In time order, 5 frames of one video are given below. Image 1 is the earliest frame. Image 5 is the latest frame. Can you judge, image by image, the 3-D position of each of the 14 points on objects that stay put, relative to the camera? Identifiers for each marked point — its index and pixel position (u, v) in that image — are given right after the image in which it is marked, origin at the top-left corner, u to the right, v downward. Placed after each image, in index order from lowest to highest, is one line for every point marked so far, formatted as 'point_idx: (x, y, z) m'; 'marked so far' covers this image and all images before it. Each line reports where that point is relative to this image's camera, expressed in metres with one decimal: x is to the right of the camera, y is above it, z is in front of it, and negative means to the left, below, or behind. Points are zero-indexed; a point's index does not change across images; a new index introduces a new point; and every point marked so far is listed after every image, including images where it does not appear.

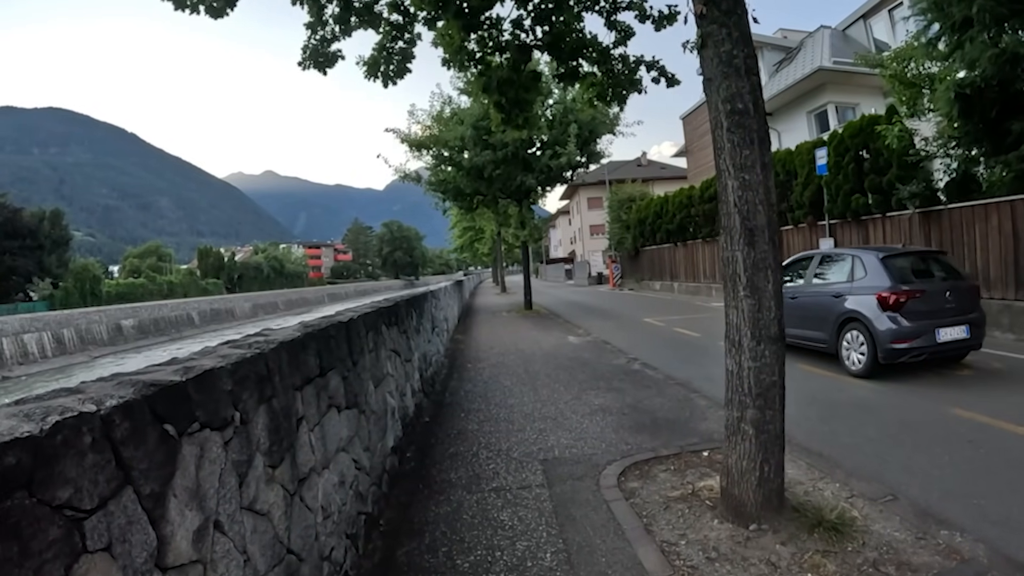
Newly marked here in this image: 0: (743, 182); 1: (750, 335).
0: (+1.3, +0.6, +3.5) m
1: (+1.4, -0.3, +3.5) m
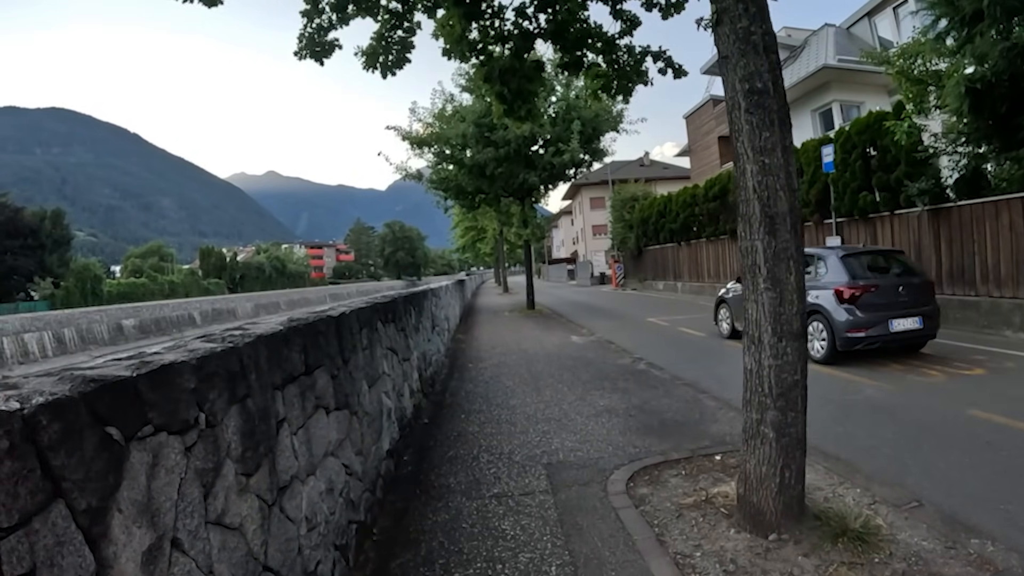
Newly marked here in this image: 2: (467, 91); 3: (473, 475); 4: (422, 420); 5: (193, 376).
0: (+1.4, +0.6, +3.3) m
1: (+1.4, -0.2, +3.3) m
2: (-1.4, +6.1, +18.9) m
3: (-0.3, -1.4, +4.5) m
4: (-0.9, -1.3, +6.0) m
5: (-0.9, -0.2, +1.7) m
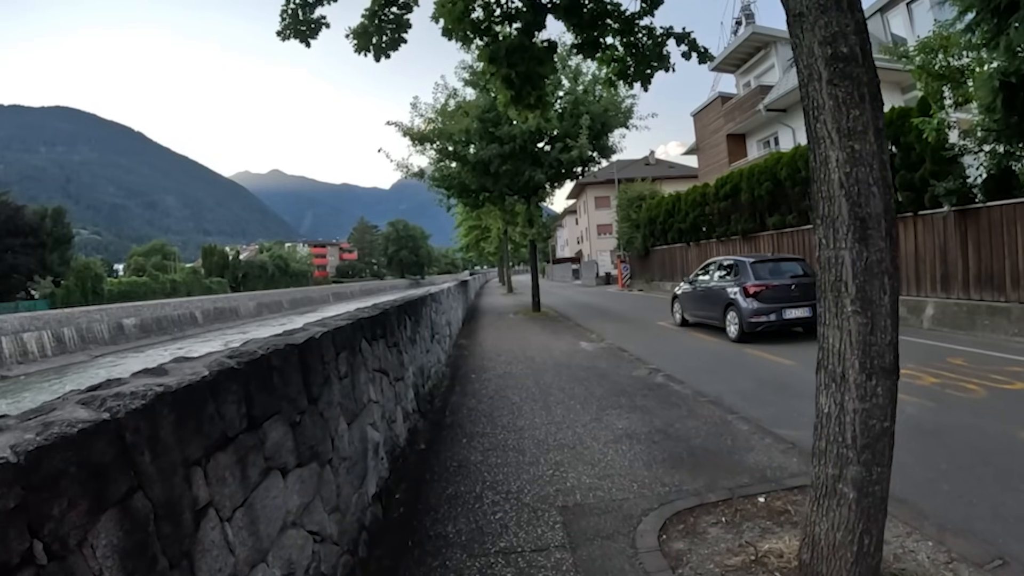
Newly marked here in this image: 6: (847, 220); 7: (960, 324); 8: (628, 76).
0: (+1.4, +0.6, +2.5) m
1: (+1.5, -0.3, +2.6) m
2: (-1.2, +6.1, +18.2) m
3: (-0.2, -1.5, +3.8) m
4: (-0.8, -1.4, +5.3) m
5: (-0.9, -0.3, +1.0) m
6: (+1.4, +0.3, +2.6) m
7: (+9.3, -0.8, +12.8) m
8: (+1.3, +2.4, +6.9) m
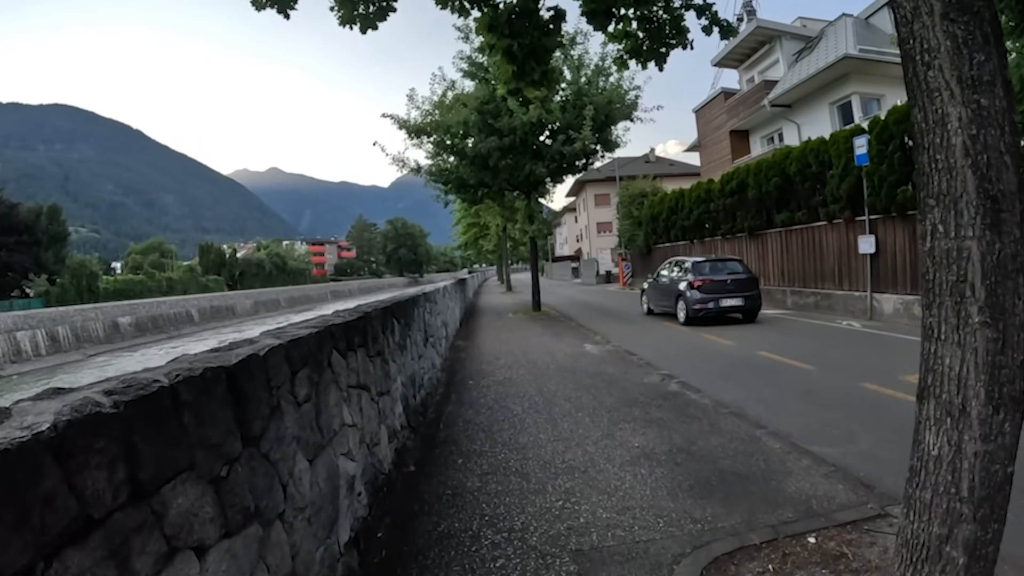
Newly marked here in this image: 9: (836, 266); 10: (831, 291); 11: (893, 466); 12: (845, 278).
0: (+1.4, +0.6, +1.9) m
1: (+1.5, -0.3, +1.9) m
2: (-1.2, +6.1, +17.5) m
3: (-0.2, -1.5, +3.2) m
4: (-0.8, -1.4, +4.7) m
5: (-0.8, -0.3, +0.4) m
6: (+1.4, +0.3, +1.9) m
7: (+9.4, -0.8, +12.2) m
8: (+1.3, +2.4, +6.2) m
9: (+9.0, +0.6, +17.0) m
10: (+9.0, -0.1, +17.1) m
11: (+3.2, -1.5, +5.1) m
12: (+9.1, +0.3, +16.6) m
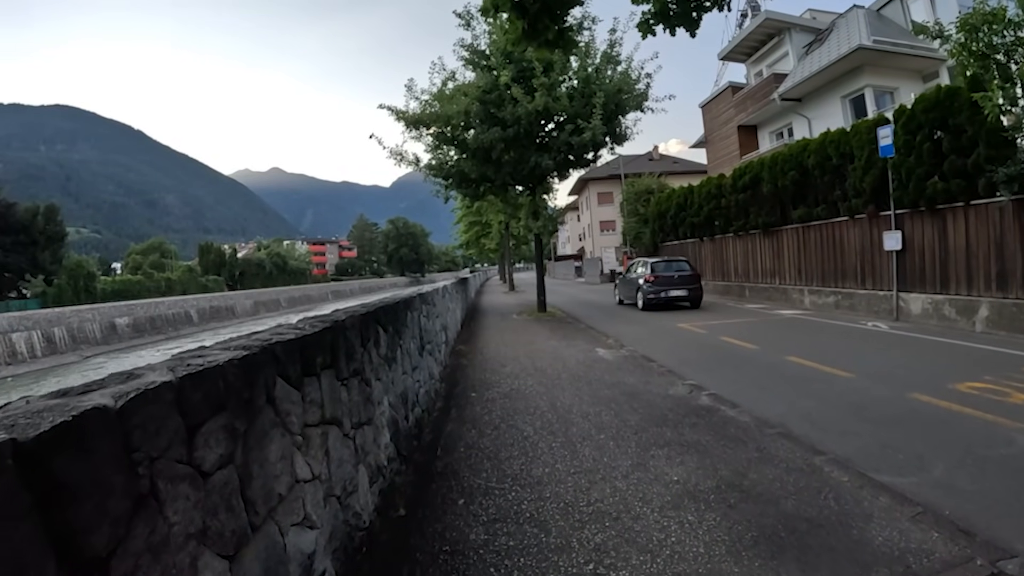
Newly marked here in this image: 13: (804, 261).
0: (+1.5, +0.5, +1.0) m
1: (+1.6, -0.3, +1.0) m
2: (-1.1, +6.1, +16.6) m
3: (-0.1, -1.5, +2.3) m
4: (-0.7, -1.4, +3.8) m
5: (-0.8, -0.4, -0.5) m
6: (+1.5, +0.3, +1.0) m
7: (+9.5, -0.7, +11.3) m
8: (+1.4, +2.4, +5.3) m
9: (+9.1, +0.6, +16.1) m
10: (+9.1, -0.1, +16.2) m
11: (+3.2, -1.5, +4.2) m
12: (+9.2, +0.3, +15.7) m
13: (+8.9, +0.8, +18.7) m
